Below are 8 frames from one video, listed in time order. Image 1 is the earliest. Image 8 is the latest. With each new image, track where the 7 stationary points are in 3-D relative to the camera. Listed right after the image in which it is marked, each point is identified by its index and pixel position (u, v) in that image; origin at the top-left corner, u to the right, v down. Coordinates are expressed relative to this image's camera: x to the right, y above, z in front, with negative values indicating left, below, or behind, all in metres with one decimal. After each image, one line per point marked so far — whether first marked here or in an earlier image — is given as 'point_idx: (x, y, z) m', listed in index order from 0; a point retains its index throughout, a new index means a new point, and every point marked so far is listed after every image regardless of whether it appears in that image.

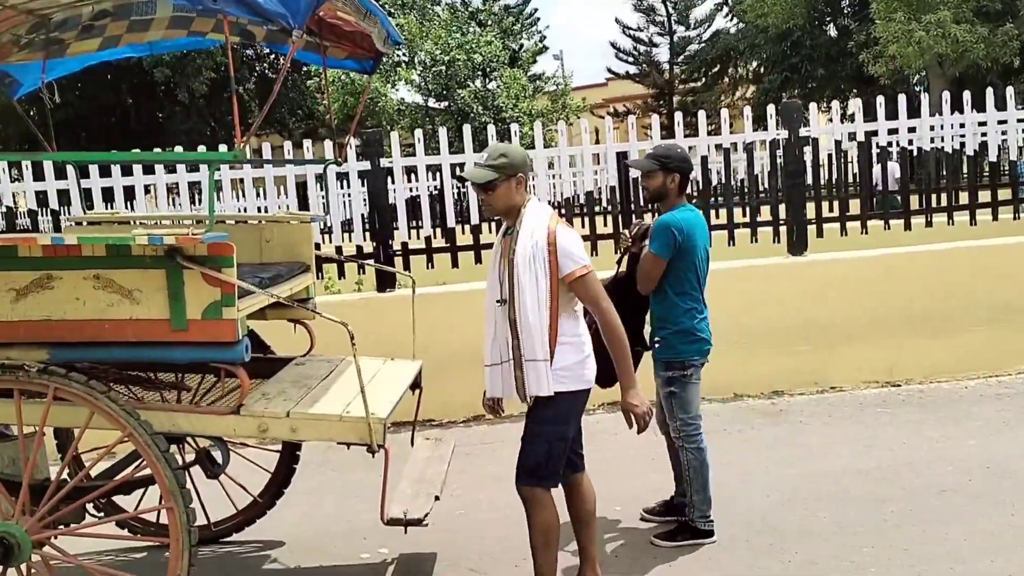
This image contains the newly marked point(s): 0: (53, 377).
0: (-1.8, -0.3, +2.7) m
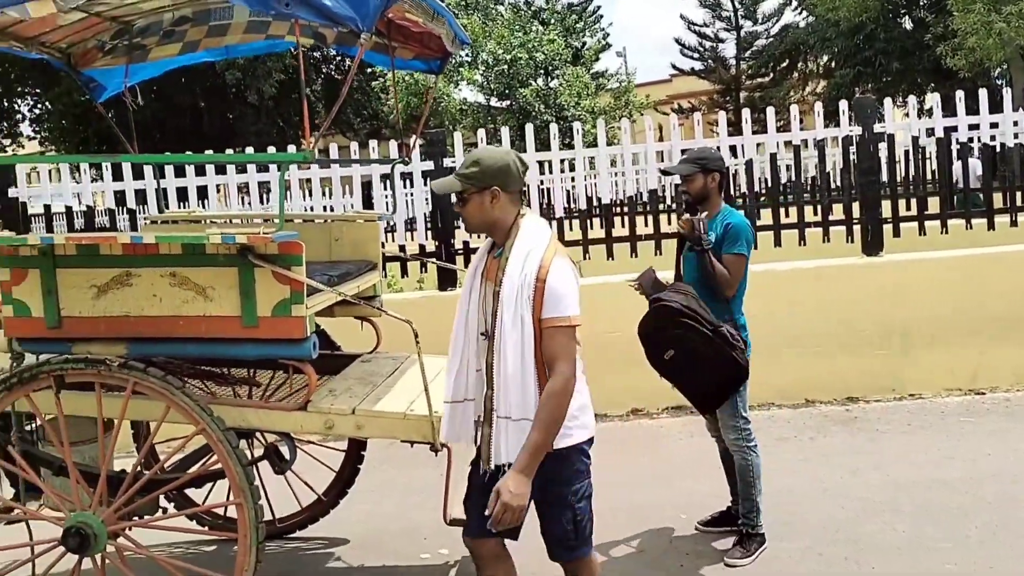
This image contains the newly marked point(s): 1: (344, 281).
0: (-1.5, -0.3, +2.7) m
1: (-0.8, 0.0, +3.3) m
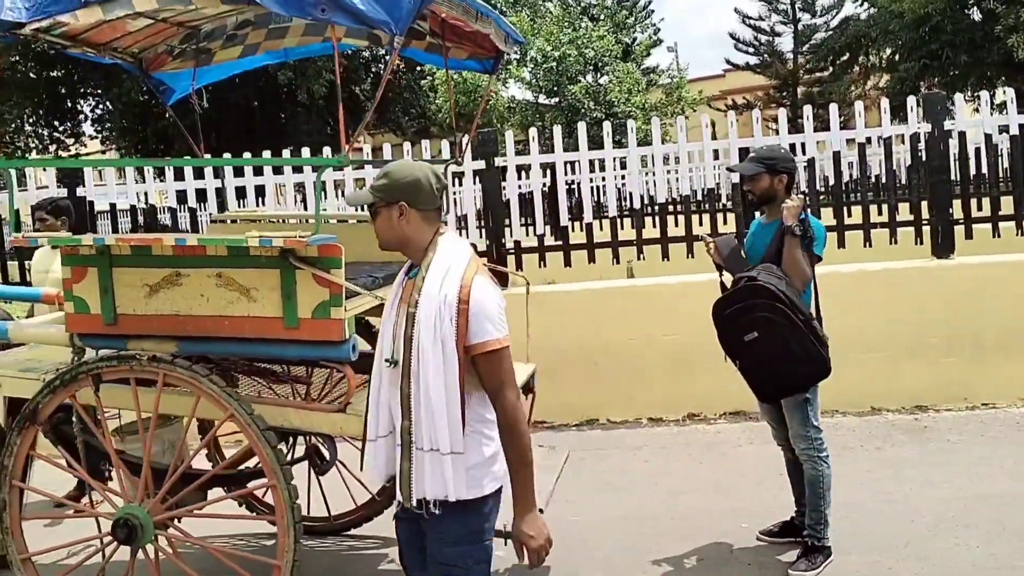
0: (-1.3, -0.3, +2.8) m
1: (-0.6, 0.0, +3.3) m
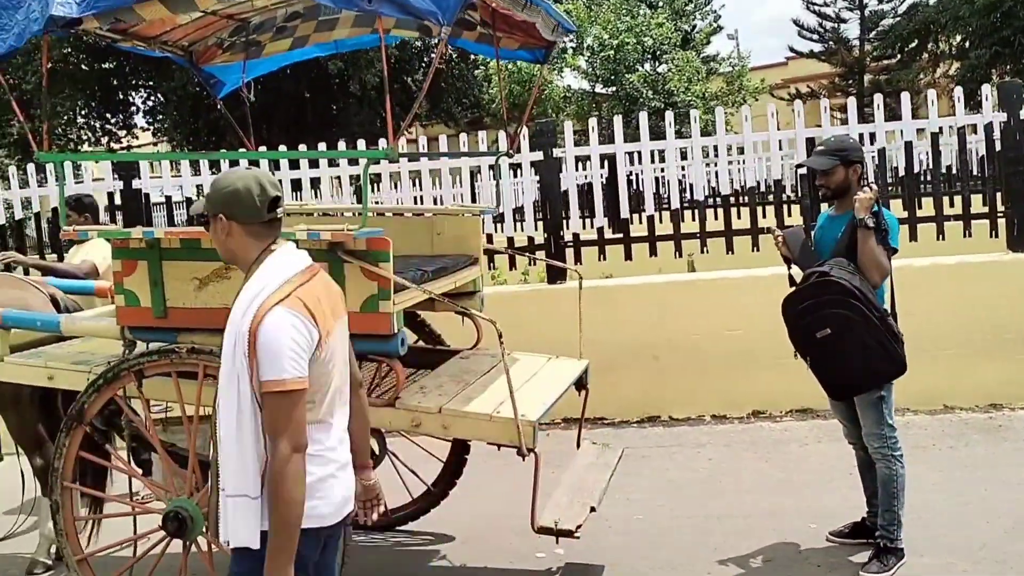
0: (-1.2, -0.3, +2.8) m
1: (-0.3, +0.1, +3.3) m
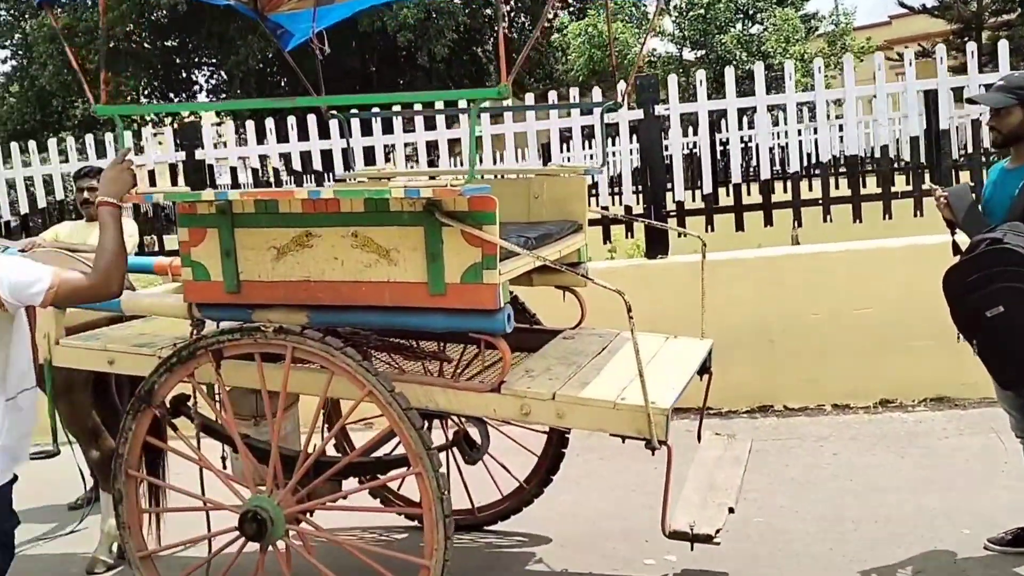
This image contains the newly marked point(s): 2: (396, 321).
0: (-0.7, -0.2, +2.4) m
1: (+0.1, +0.2, +2.8) m
2: (-0.4, -0.1, +2.4) m
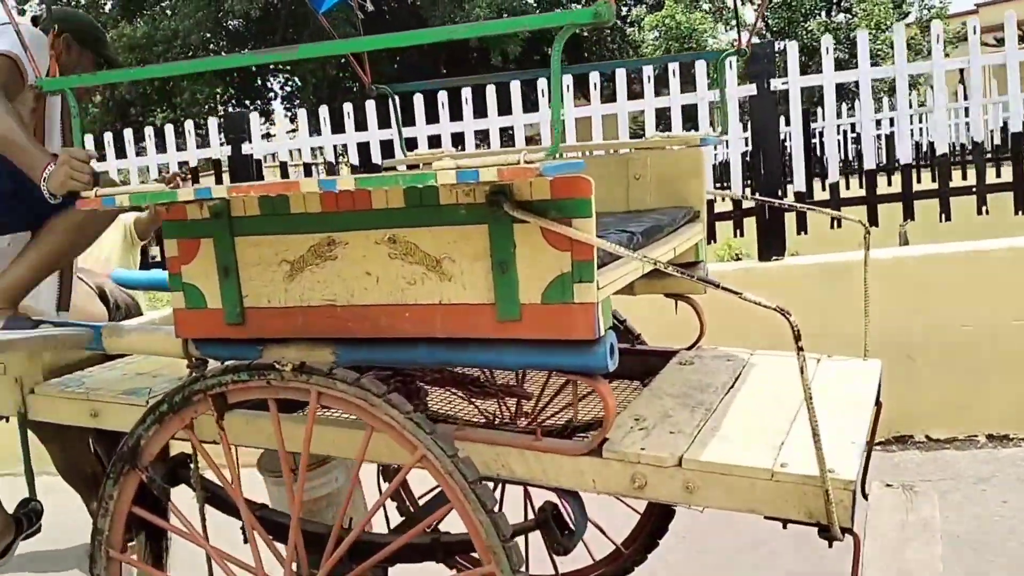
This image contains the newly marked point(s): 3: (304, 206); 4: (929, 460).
0: (-0.5, -0.2, +1.8) m
1: (+0.4, +0.1, +2.1) m
2: (-0.1, -0.2, +1.7) m
3: (-0.5, +0.2, +1.8) m
4: (+2.4, -1.0, +4.2) m
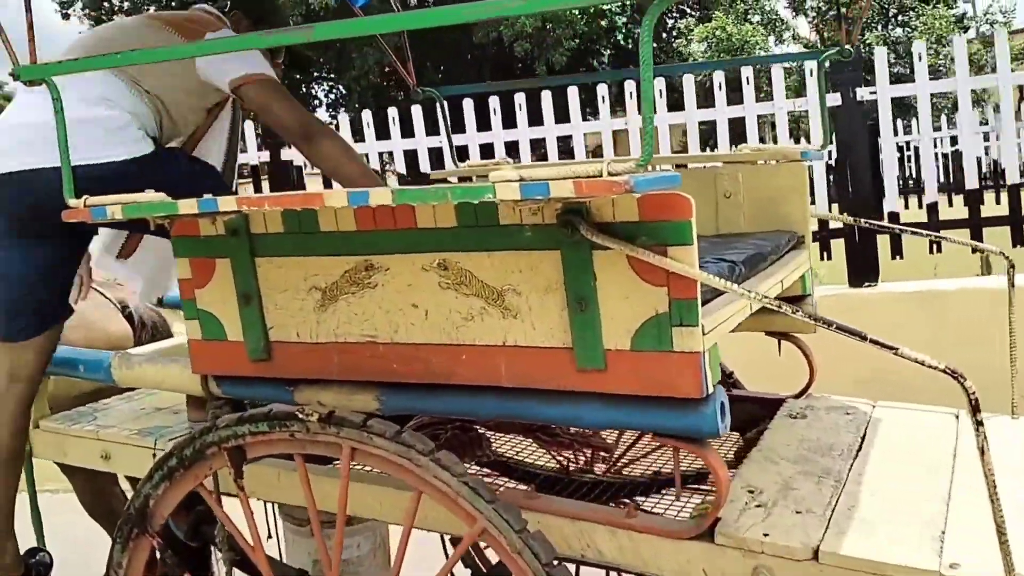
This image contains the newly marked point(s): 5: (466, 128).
0: (-0.3, -0.3, +1.5) m
1: (+0.6, 0.0, +1.7) m
2: (0.0, -0.2, +1.4) m
3: (-0.3, +0.1, +1.5) m
4: (+2.7, -1.2, +3.7) m
5: (-0.3, +0.9, +4.4) m
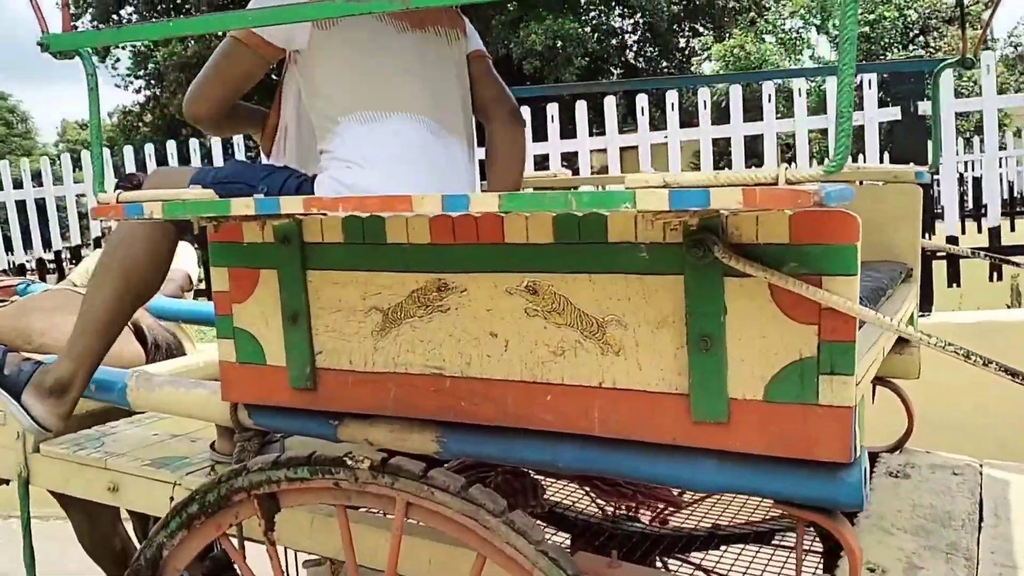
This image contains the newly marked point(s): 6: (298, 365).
0: (-0.2, -0.3, +1.2) m
1: (+0.8, 0.0, +1.5) m
2: (+0.2, -0.3, +1.2) m
3: (-0.2, +0.1, +1.3) m
4: (+2.8, -1.4, +3.4) m
5: (-0.1, +0.8, +4.2) m
6: (-0.4, -0.1, +1.3) m
